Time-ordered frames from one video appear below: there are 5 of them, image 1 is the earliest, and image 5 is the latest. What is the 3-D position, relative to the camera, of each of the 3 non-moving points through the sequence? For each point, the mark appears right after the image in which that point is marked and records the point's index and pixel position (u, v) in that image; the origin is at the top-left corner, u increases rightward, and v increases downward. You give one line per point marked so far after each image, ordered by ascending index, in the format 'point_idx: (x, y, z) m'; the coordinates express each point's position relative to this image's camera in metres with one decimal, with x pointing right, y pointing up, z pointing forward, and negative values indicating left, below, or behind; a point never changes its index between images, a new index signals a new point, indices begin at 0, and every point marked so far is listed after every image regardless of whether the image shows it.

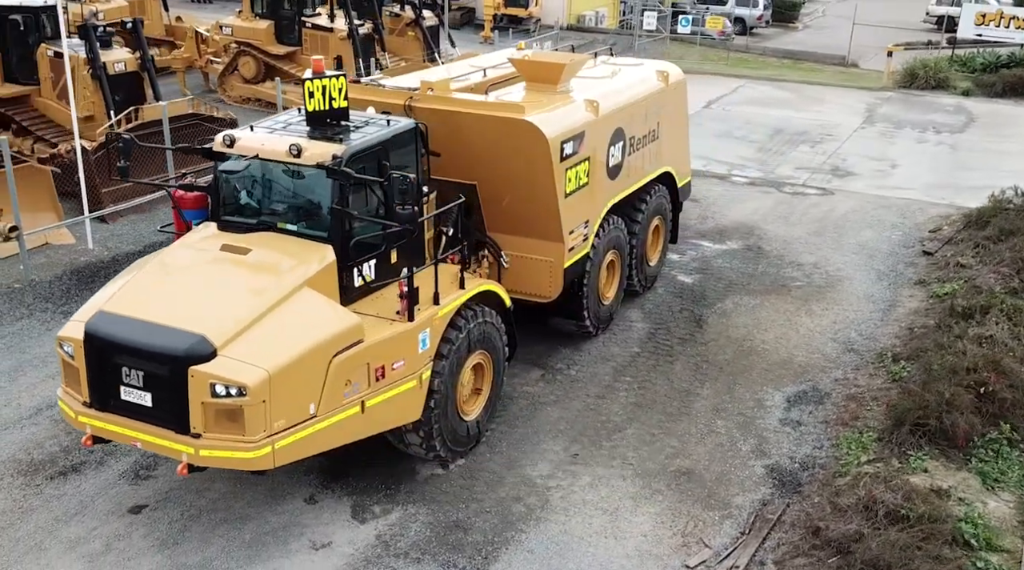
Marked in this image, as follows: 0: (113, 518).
0: (-2.7, -1.6, +6.8) m
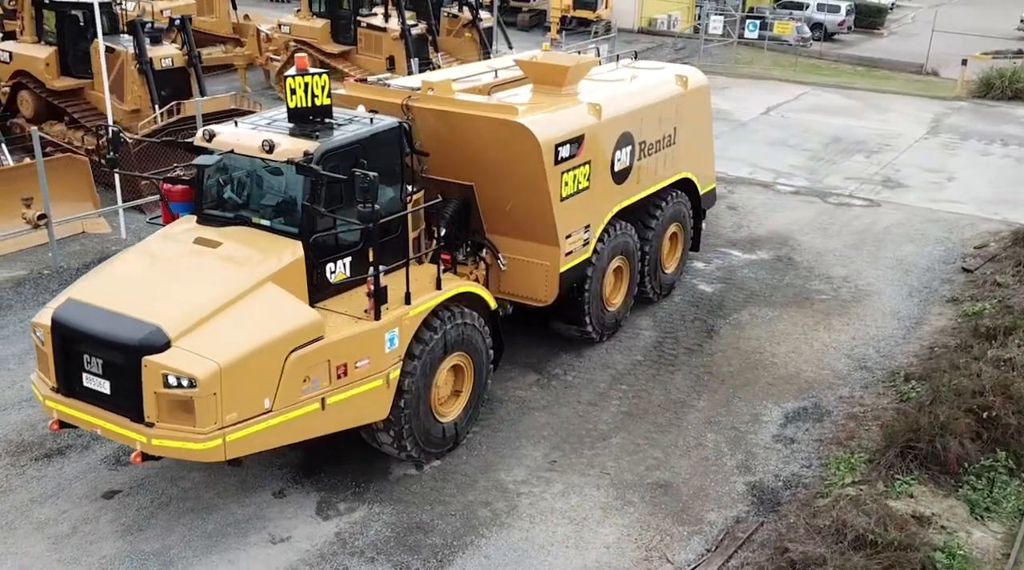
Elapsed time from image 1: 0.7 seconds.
0: (-2.9, -1.5, +6.9) m
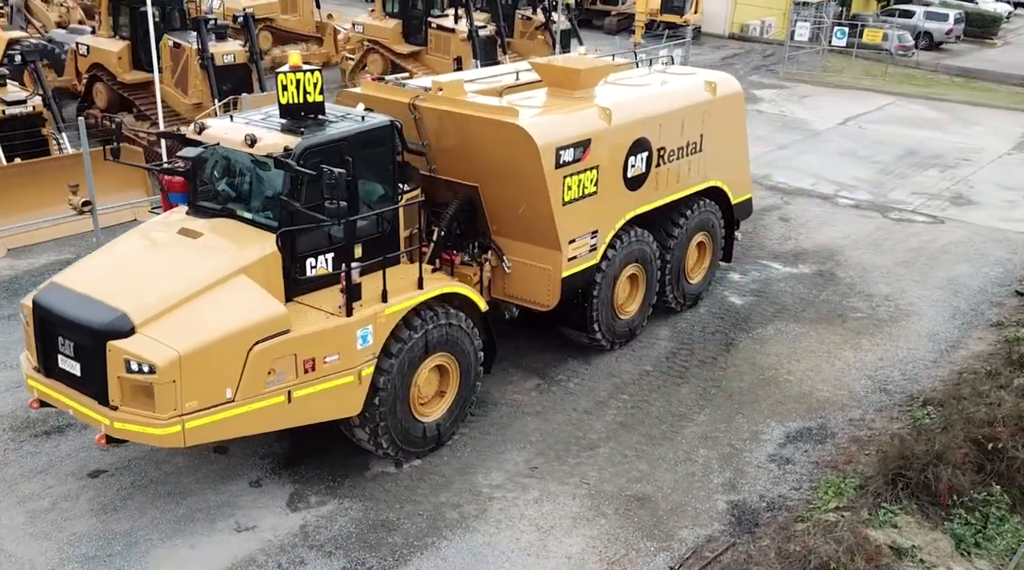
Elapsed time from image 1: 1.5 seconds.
0: (-3.1, -1.4, +7.2) m
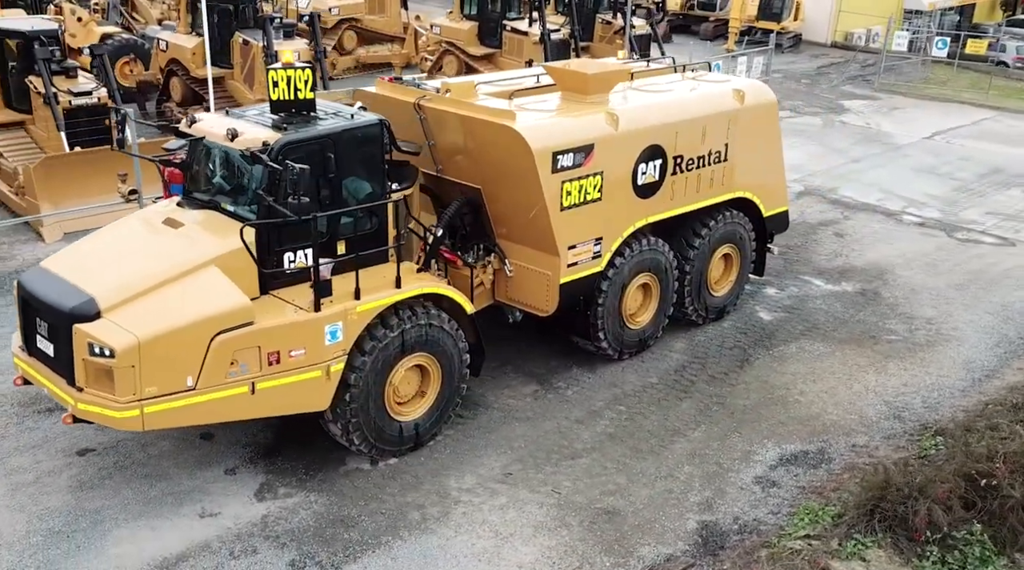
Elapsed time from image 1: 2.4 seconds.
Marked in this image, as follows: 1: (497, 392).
0: (-3.4, -1.3, +7.5) m
1: (-0.1, -0.9, +8.7) m
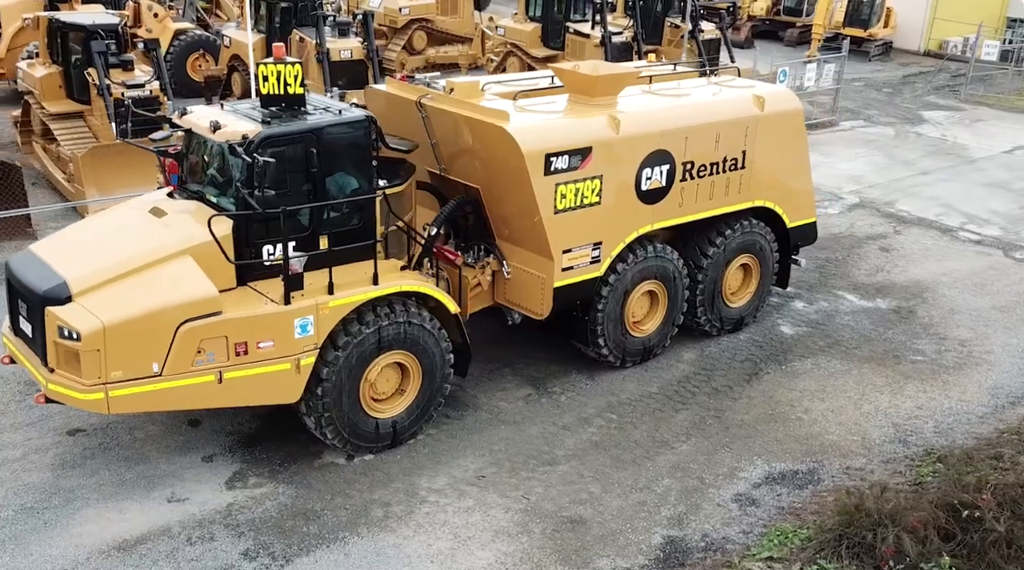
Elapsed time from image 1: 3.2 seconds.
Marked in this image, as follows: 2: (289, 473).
0: (-3.5, -1.1, +7.7) m
1: (-0.2, -0.9, +8.7) m
2: (-1.6, -1.4, +7.4) m
